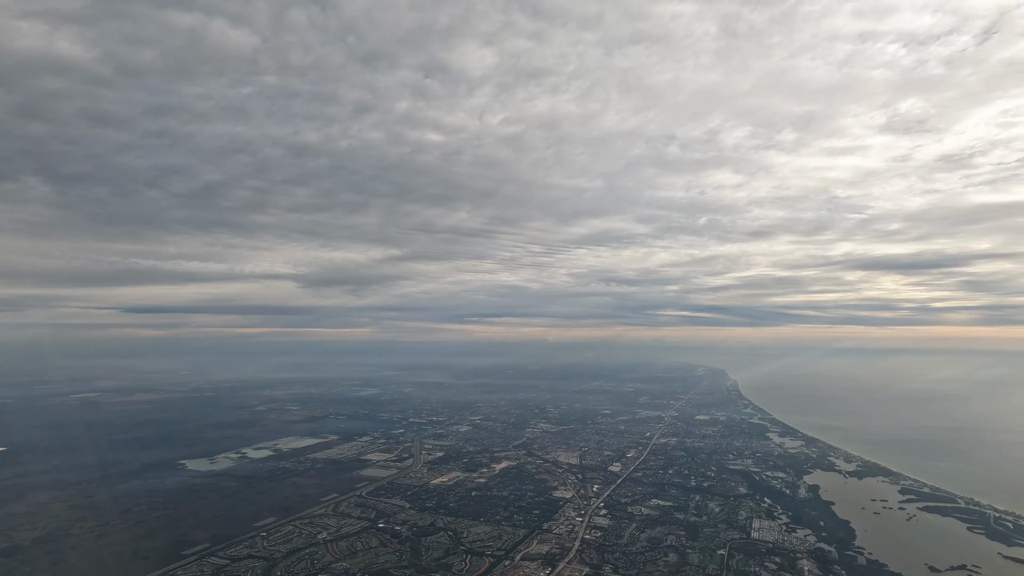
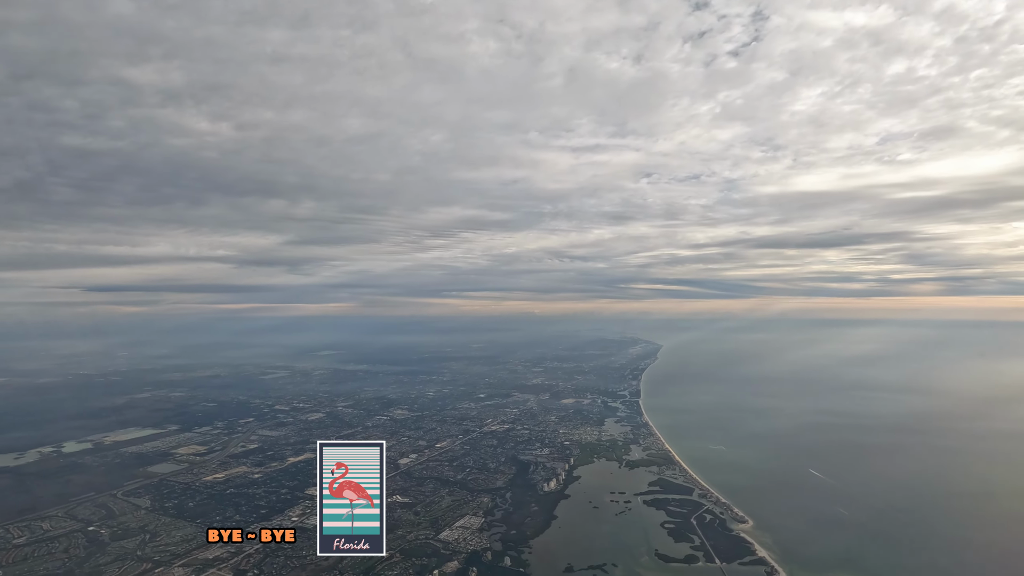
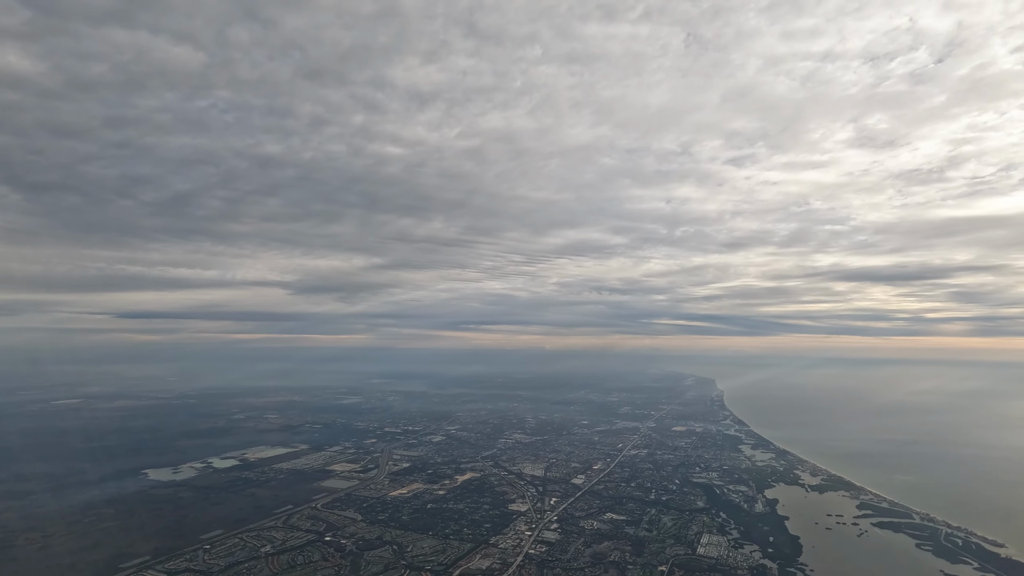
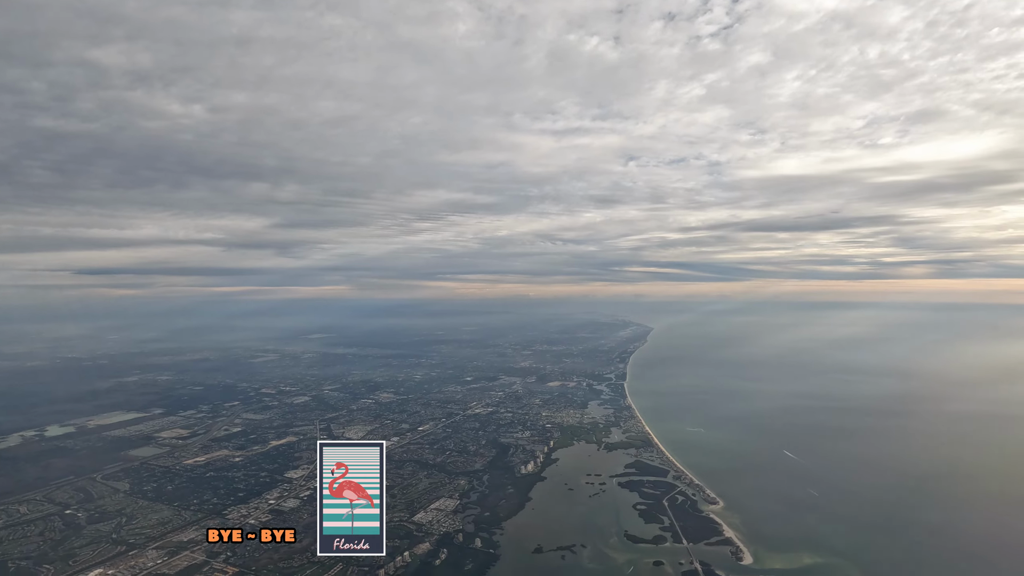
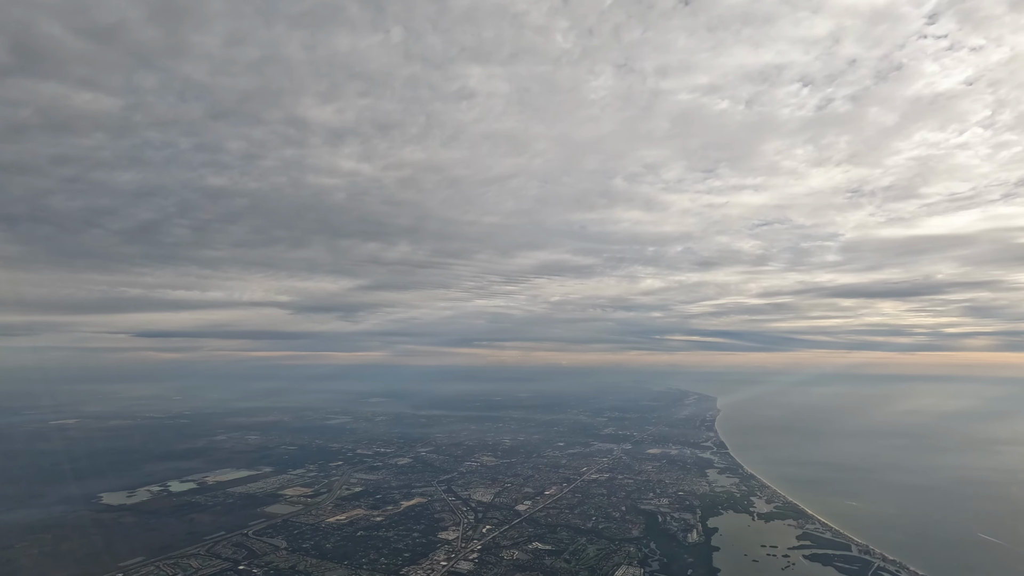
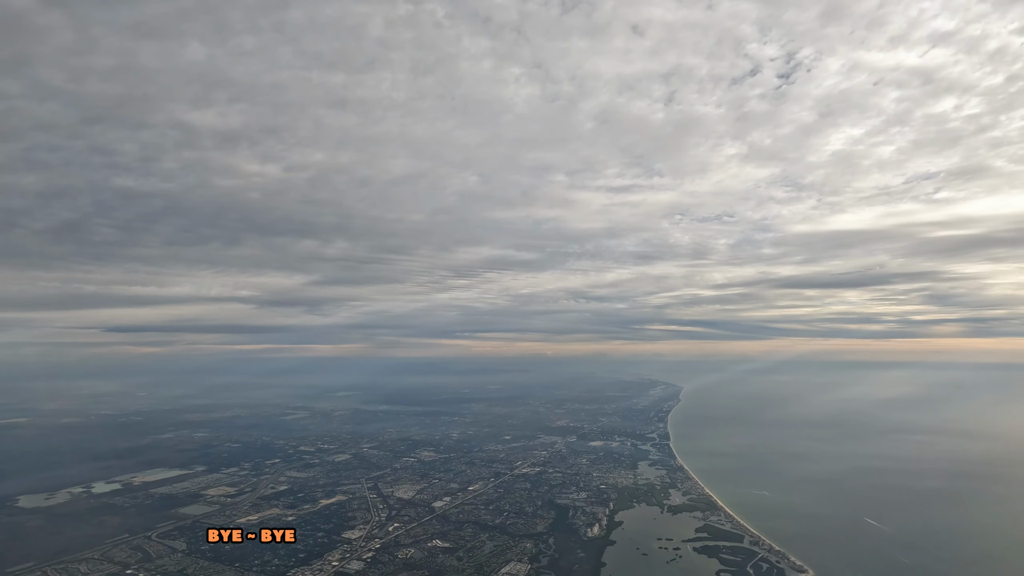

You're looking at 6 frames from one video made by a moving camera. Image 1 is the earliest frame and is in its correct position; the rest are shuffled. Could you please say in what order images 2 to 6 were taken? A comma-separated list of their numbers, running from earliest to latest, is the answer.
3, 5, 6, 2, 4
